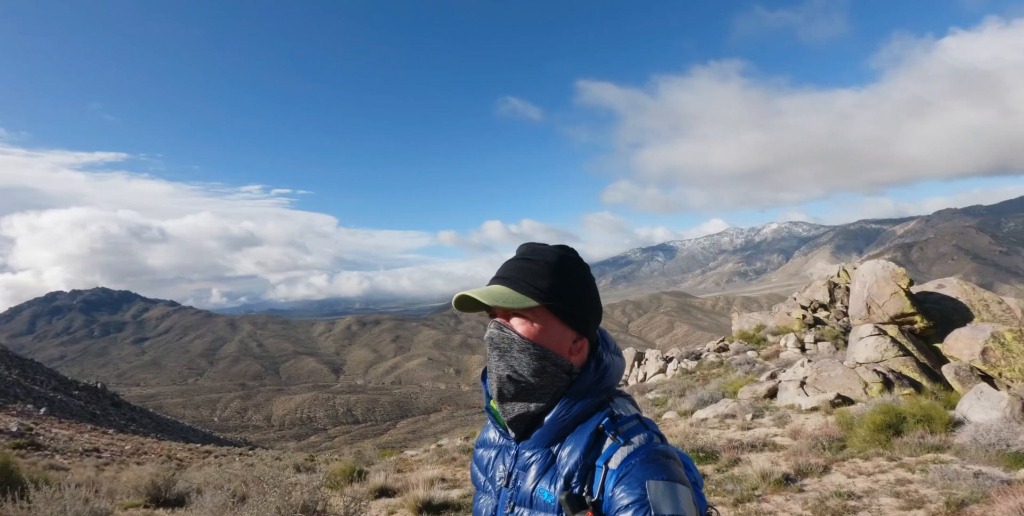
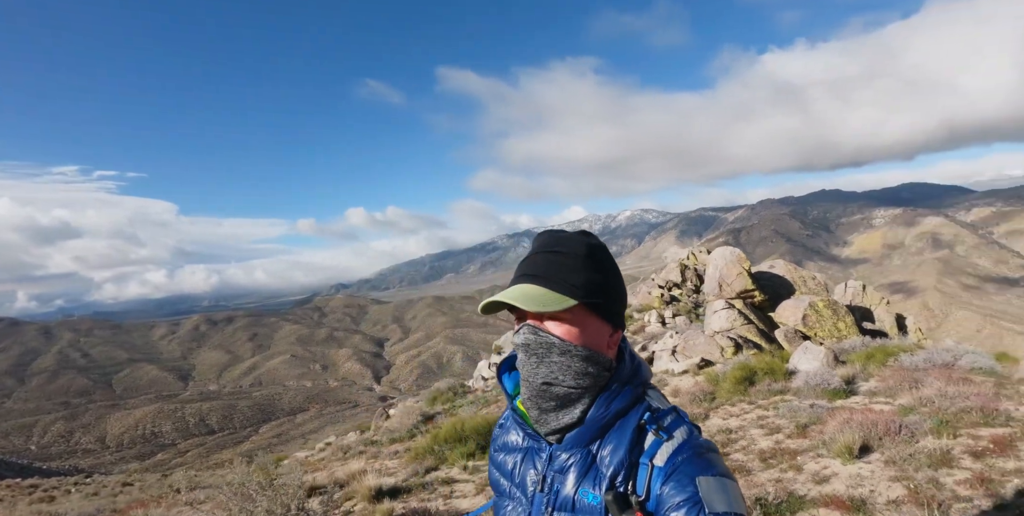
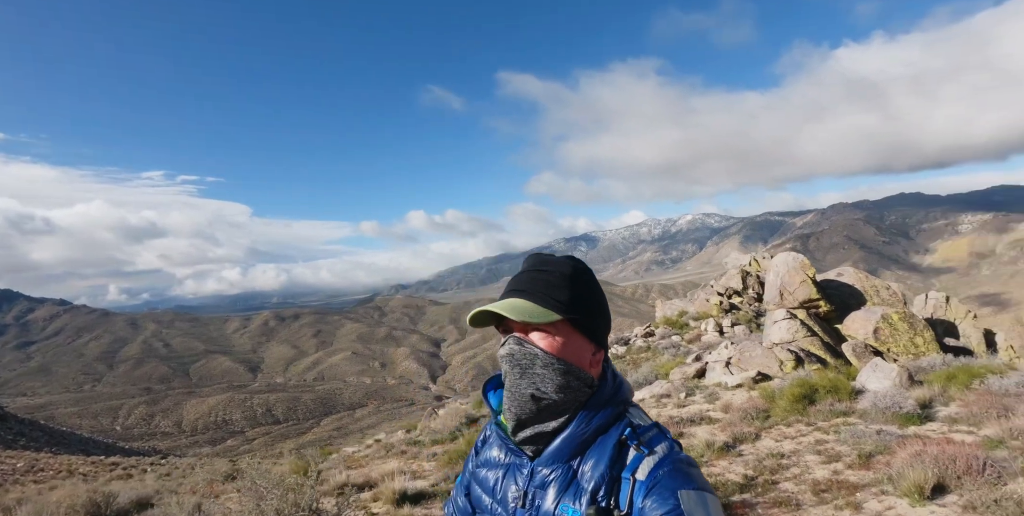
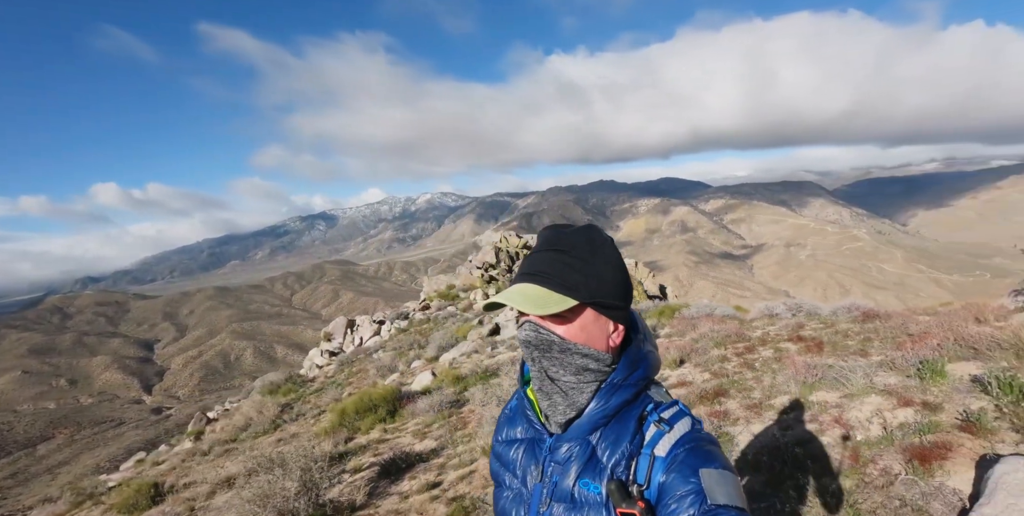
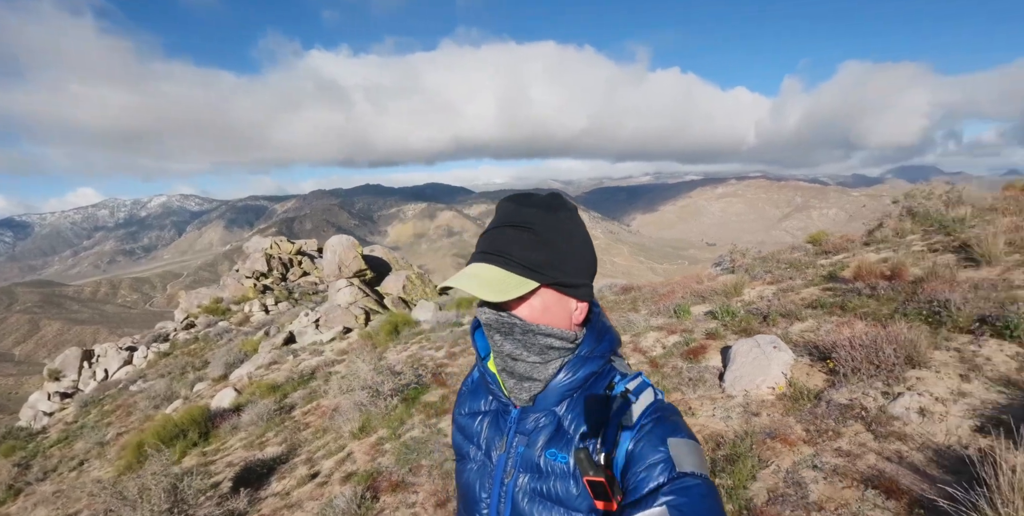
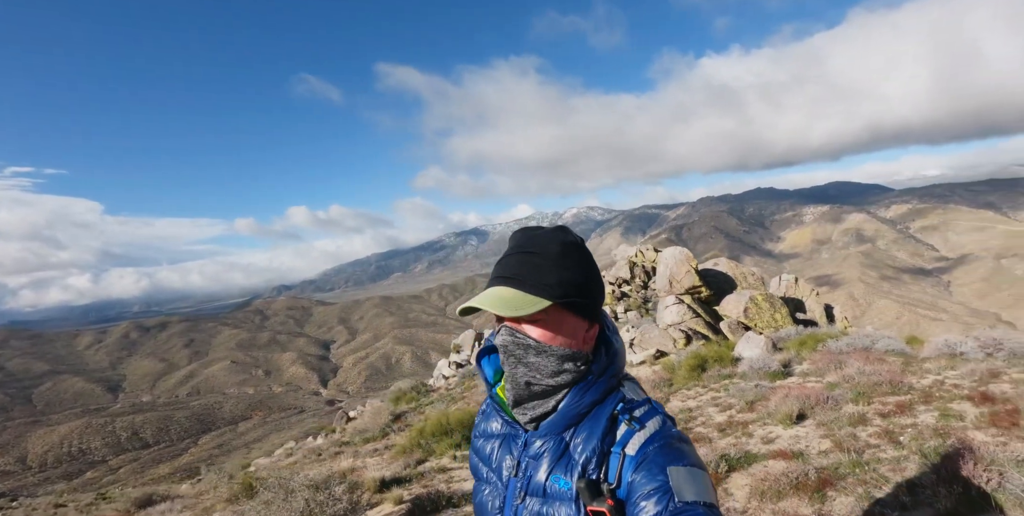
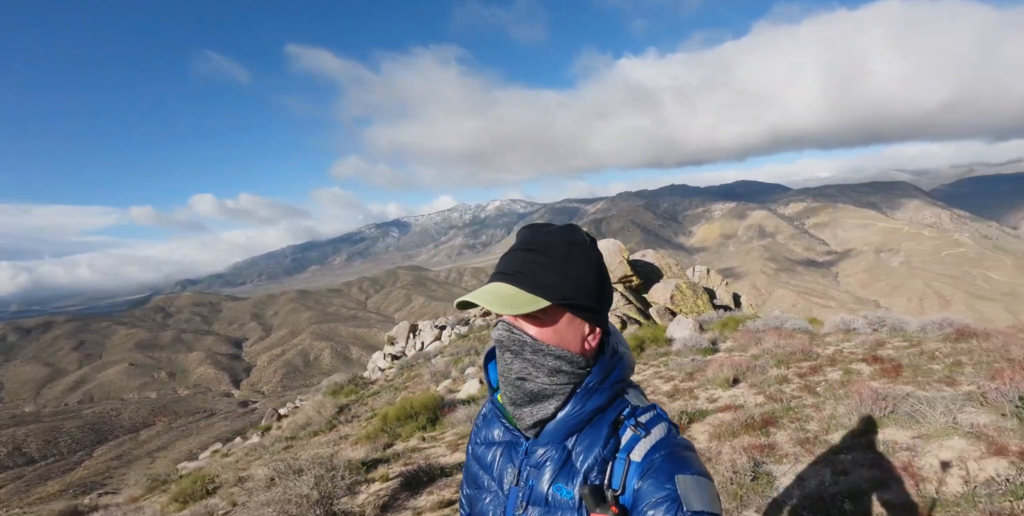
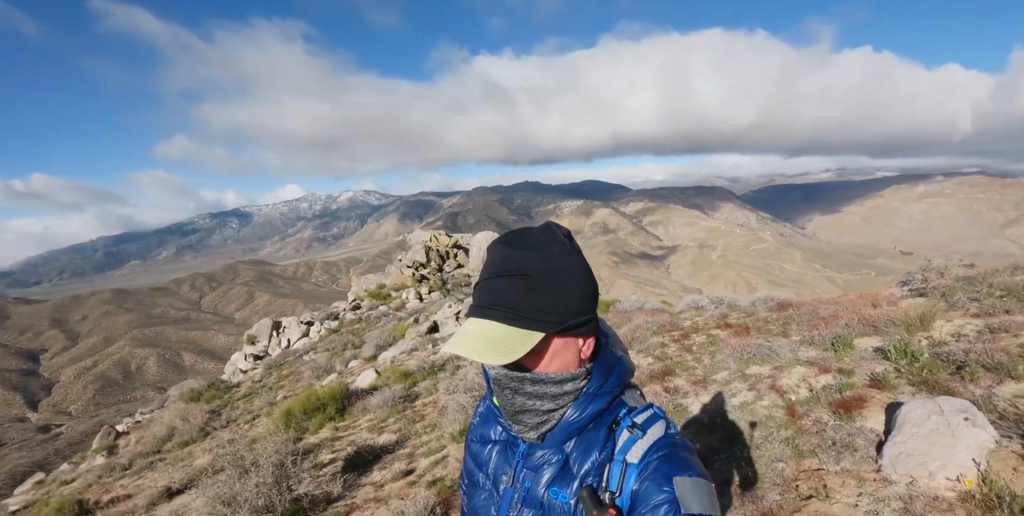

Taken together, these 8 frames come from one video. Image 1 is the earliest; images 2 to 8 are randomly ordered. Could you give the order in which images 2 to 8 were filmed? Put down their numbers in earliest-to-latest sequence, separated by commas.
3, 2, 6, 7, 4, 8, 5
